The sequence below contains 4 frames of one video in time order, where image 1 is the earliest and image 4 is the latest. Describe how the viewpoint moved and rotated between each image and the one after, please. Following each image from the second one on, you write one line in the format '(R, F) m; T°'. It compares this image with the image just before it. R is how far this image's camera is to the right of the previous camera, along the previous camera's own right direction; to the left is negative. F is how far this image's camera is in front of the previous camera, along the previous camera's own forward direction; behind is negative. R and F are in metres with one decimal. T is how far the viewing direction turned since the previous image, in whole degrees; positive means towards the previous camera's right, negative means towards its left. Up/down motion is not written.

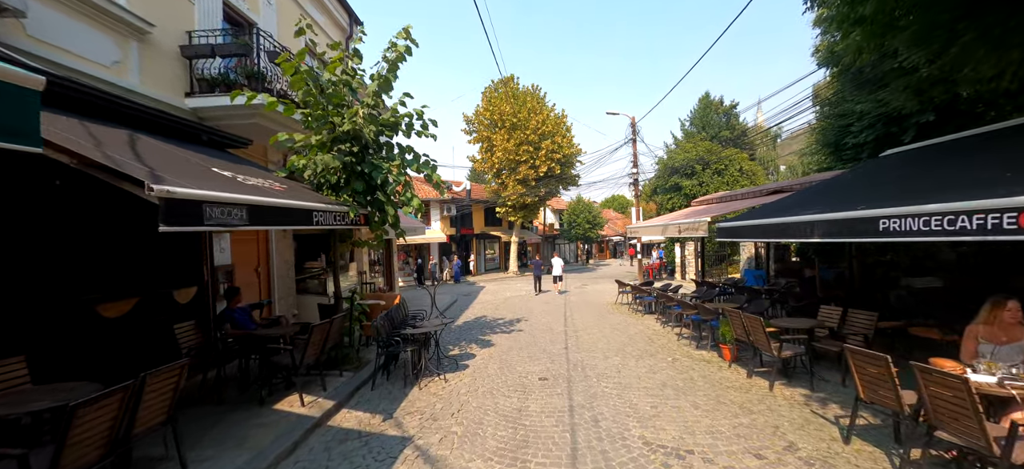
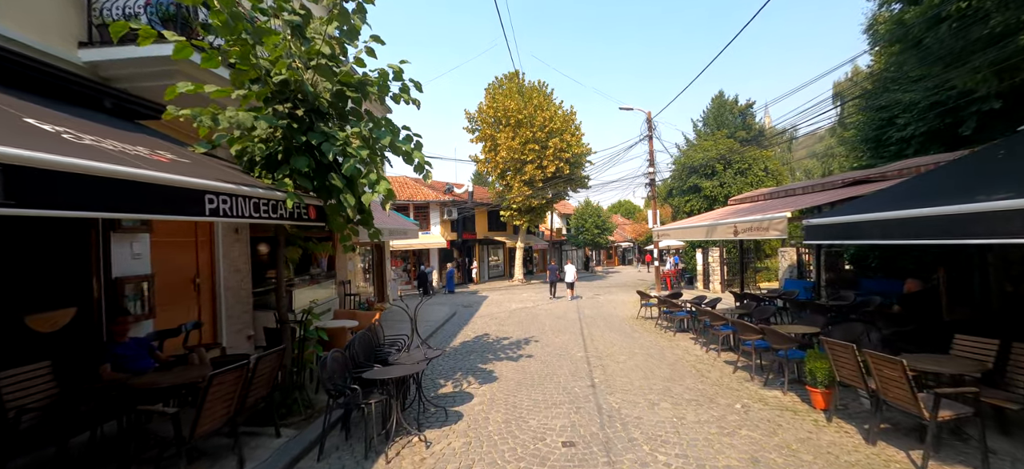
(-0.1, +1.9) m; -1°
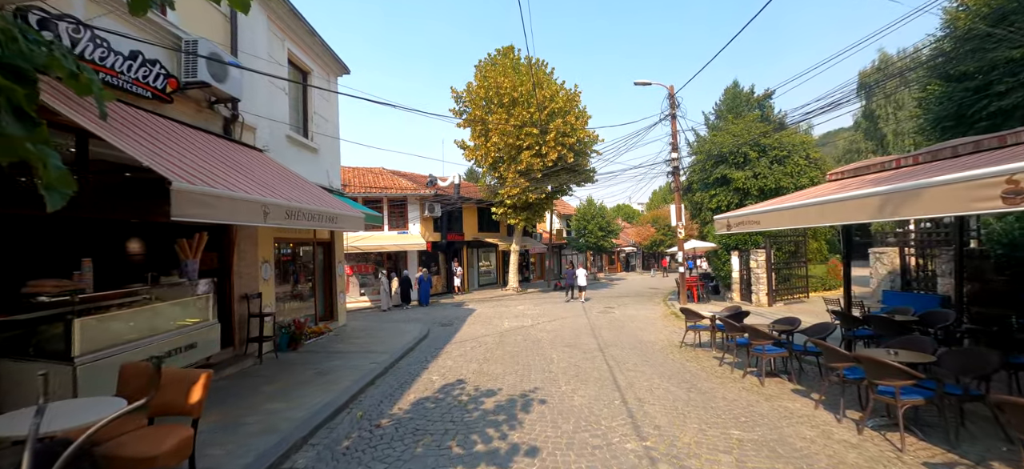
(+0.1, +4.0) m; +1°
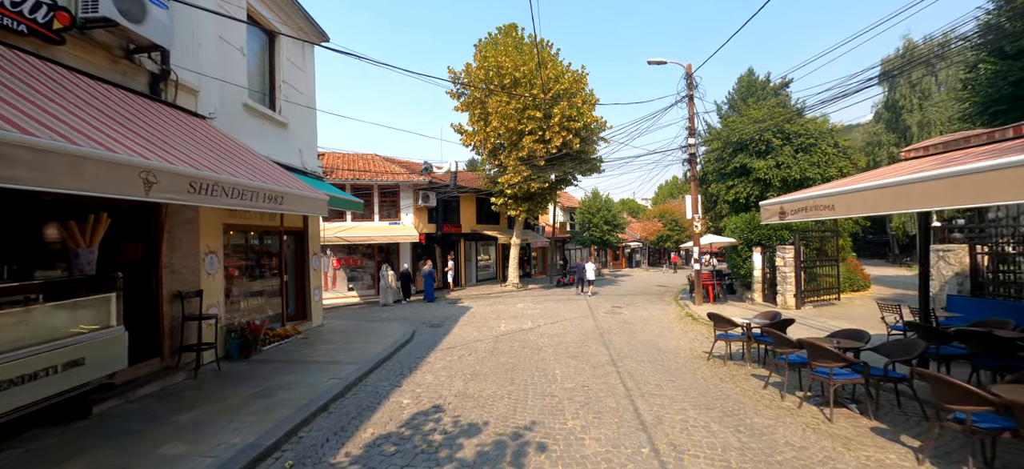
(+0.1, +1.5) m; 0°
